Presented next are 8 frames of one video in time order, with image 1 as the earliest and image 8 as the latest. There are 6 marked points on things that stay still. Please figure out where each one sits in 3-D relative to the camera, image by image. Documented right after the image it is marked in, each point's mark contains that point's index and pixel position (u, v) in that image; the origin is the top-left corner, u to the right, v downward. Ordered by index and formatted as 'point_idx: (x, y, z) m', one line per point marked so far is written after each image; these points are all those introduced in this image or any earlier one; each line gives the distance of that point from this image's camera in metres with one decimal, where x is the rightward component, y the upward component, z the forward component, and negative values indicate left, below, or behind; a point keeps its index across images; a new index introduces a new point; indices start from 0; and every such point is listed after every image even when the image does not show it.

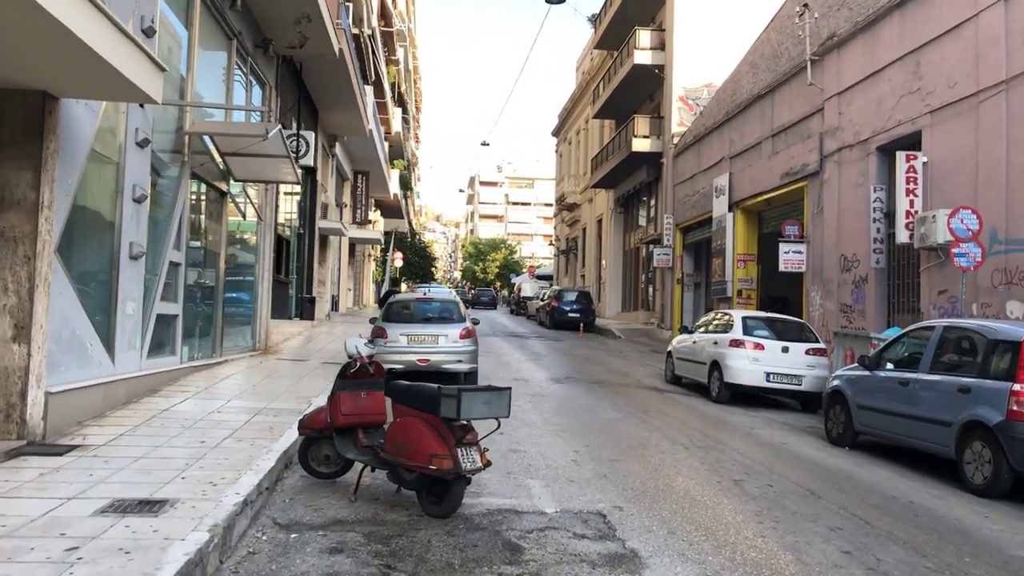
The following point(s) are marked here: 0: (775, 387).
0: (+3.4, -1.3, +11.2) m
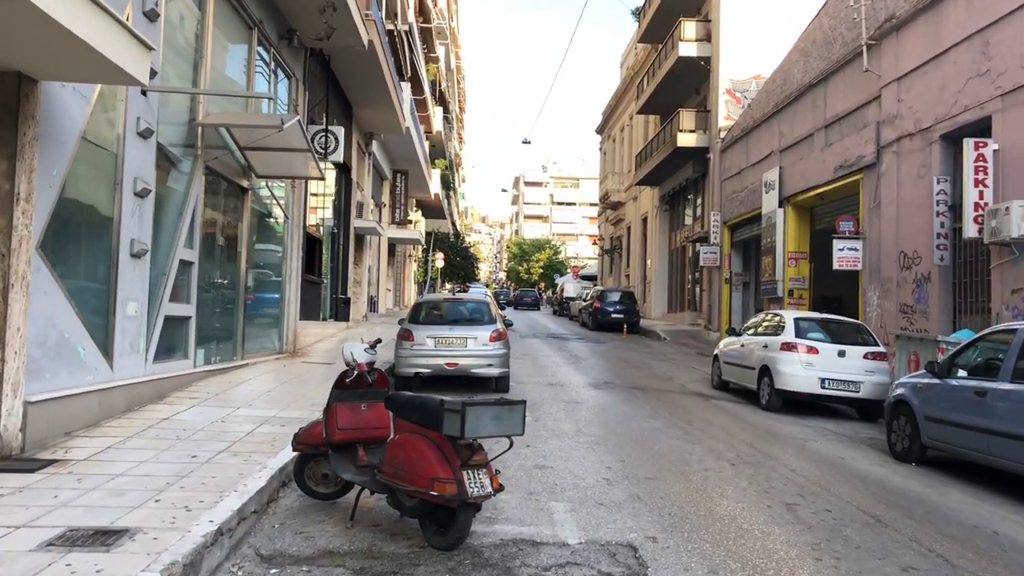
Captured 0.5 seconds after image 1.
0: (+3.8, -1.3, +10.4) m
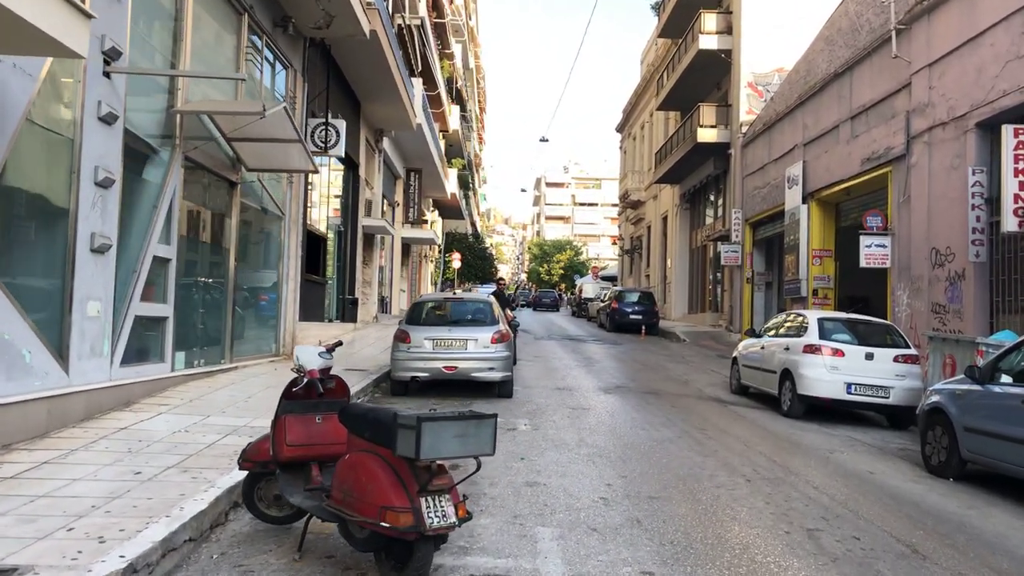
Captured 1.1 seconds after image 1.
0: (+3.9, -1.3, +9.6) m
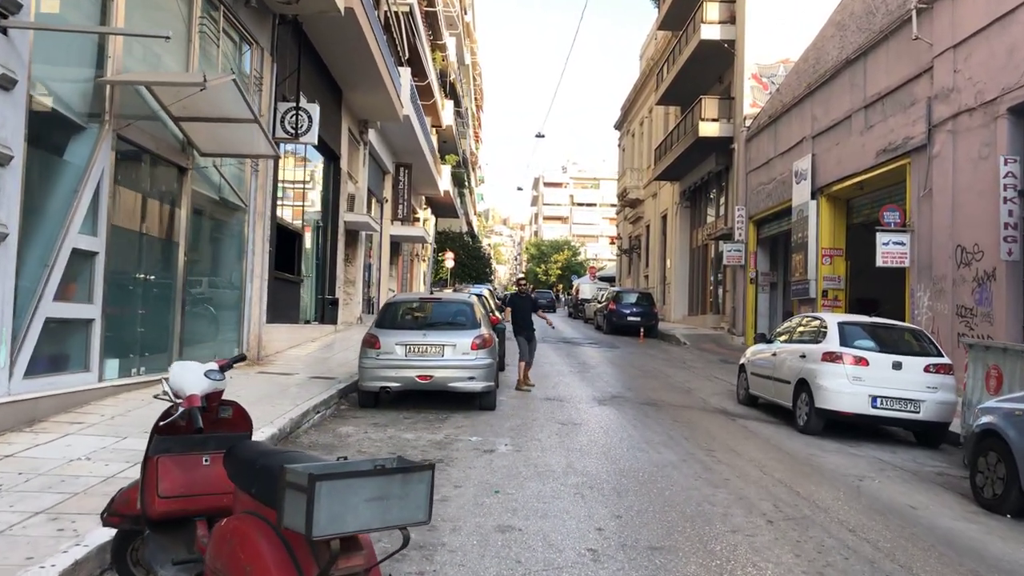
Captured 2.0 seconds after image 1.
0: (+3.7, -1.3, +8.5) m
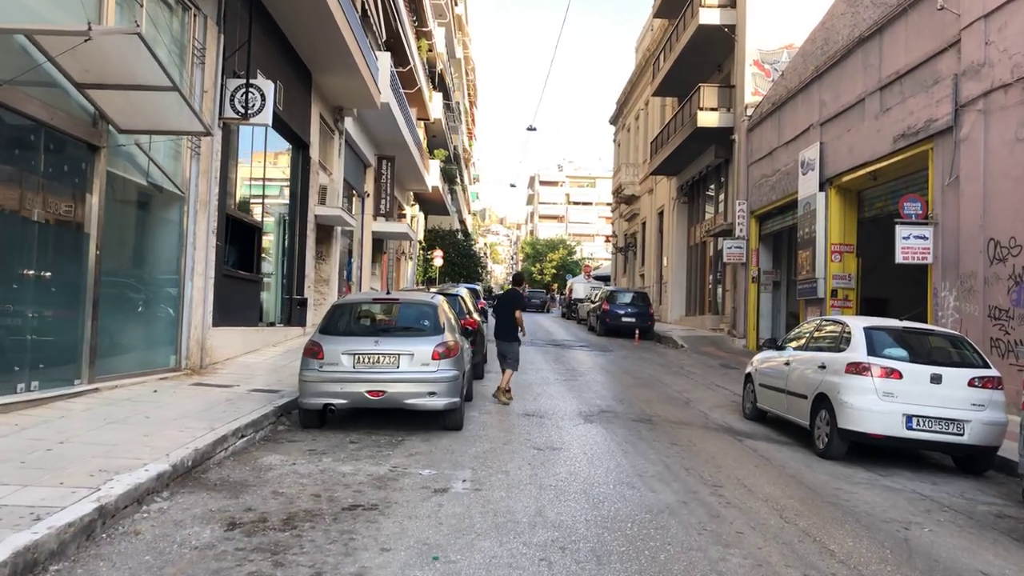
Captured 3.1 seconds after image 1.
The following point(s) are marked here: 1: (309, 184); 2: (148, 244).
0: (+3.4, -1.3, +7.1) m
1: (-4.0, +2.0, +16.8) m
2: (-4.0, +0.5, +9.4) m
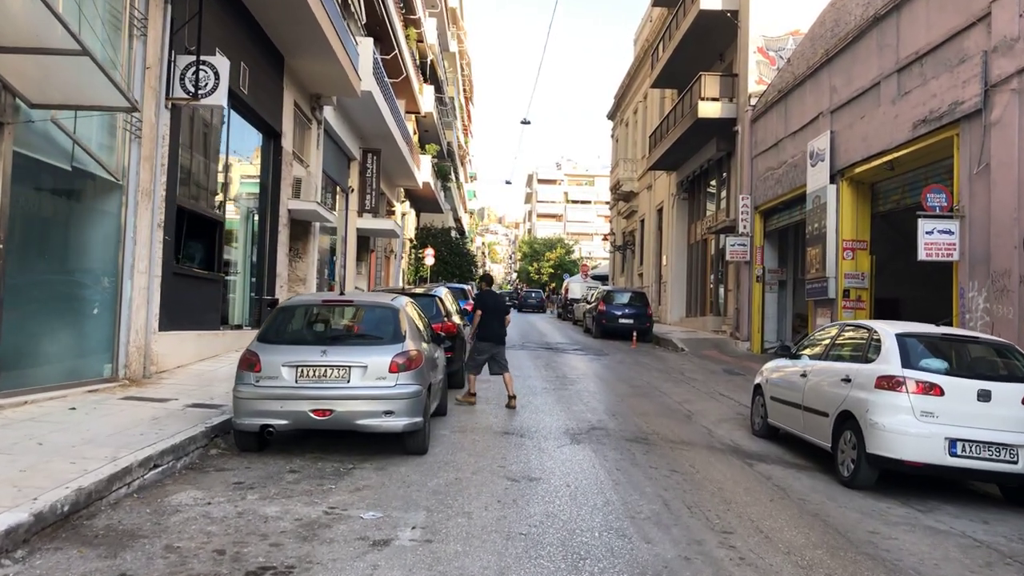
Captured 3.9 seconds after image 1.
0: (+3.2, -1.3, +6.0) m
1: (-4.2, +2.0, +15.6) m
2: (-4.2, +0.5, +8.2) m
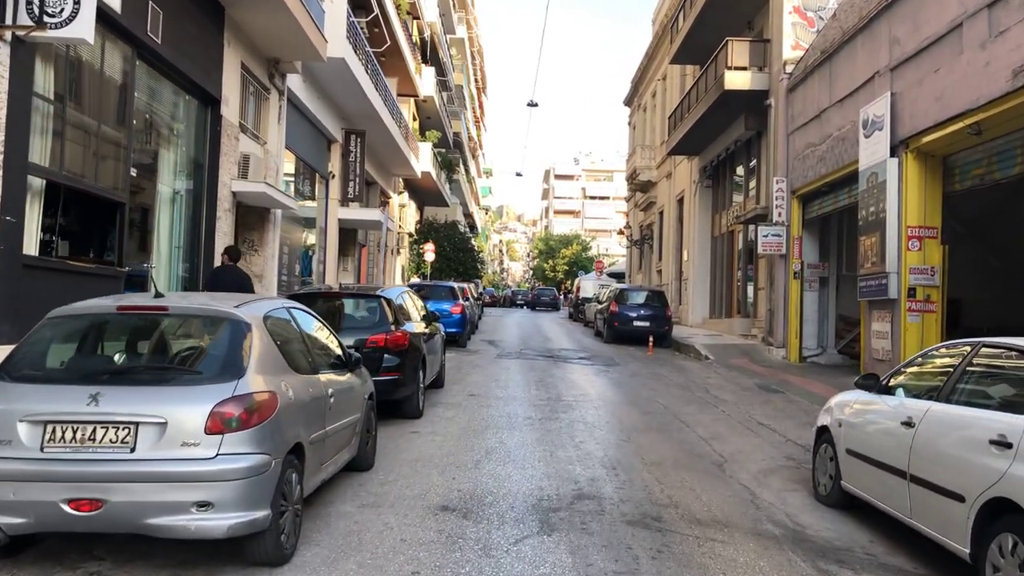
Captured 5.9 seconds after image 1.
0: (+2.8, -1.2, +3.2) m
1: (-4.4, +2.1, +13.0) m
2: (-4.5, +0.5, +5.6) m
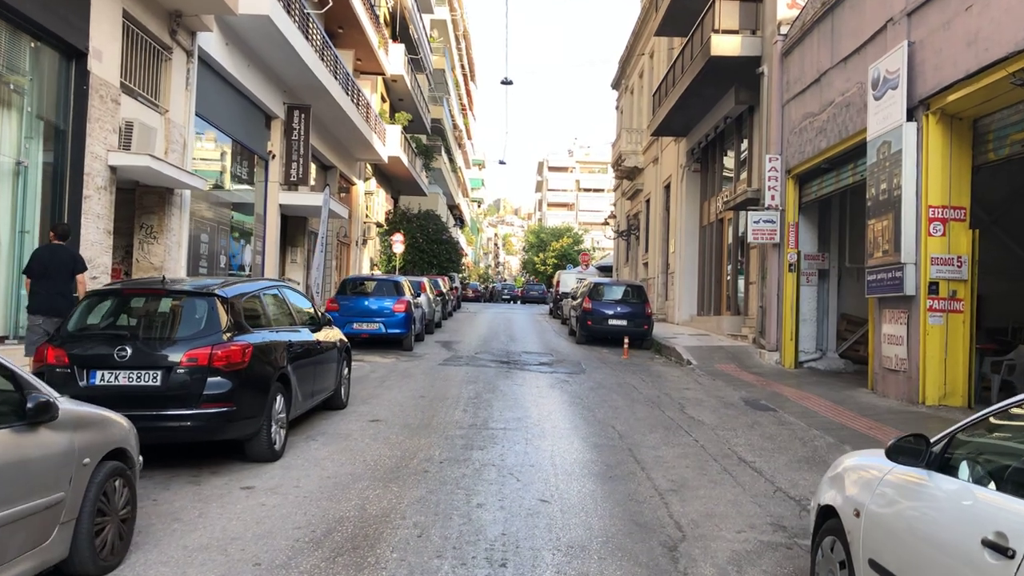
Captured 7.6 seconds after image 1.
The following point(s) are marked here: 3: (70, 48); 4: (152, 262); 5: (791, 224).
0: (+2.0, -1.2, +0.9) m
1: (-5.2, +2.1, +10.6) m
2: (-5.3, +0.5, +3.3) m
3: (-5.2, +2.8, +10.1) m
4: (-5.4, +0.4, +12.9) m
5: (+4.7, +1.1, +14.5) m
